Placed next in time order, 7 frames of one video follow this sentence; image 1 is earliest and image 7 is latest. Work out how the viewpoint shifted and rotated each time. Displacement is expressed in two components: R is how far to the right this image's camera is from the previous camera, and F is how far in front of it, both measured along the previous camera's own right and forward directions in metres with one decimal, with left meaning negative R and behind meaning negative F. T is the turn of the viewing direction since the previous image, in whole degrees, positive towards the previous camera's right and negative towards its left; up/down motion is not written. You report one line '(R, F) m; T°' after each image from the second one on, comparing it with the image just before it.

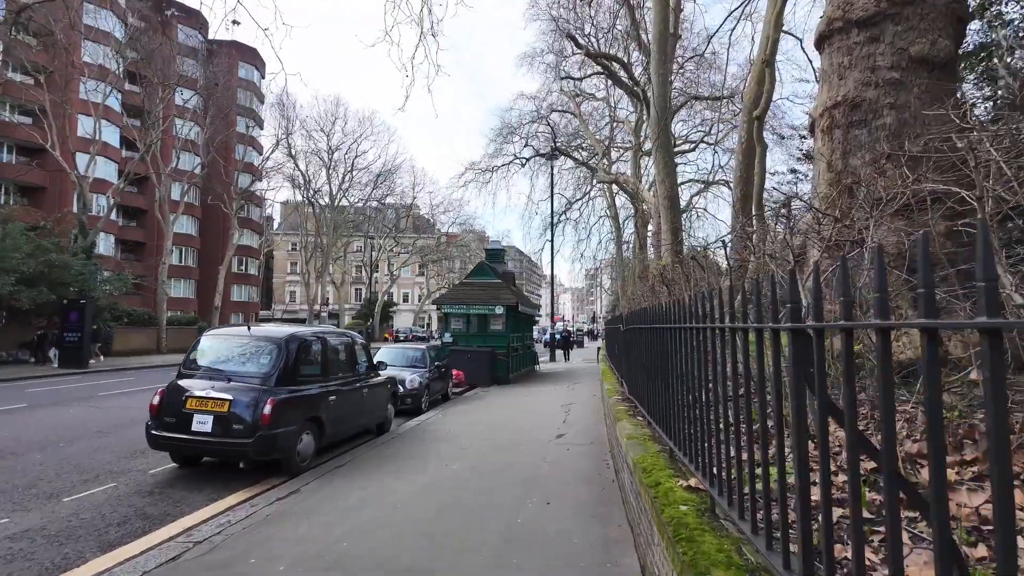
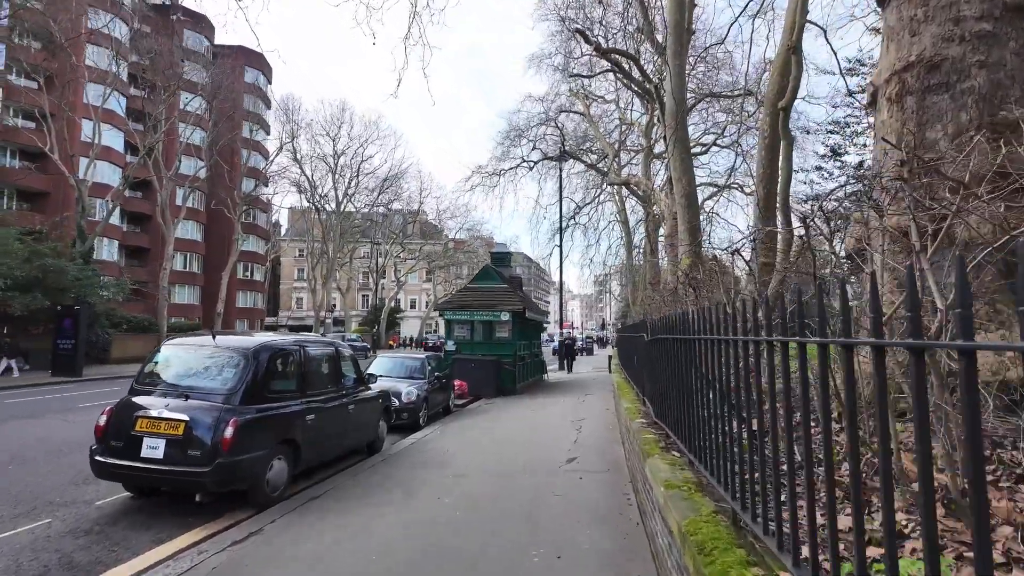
(0.0, +0.9) m; -1°
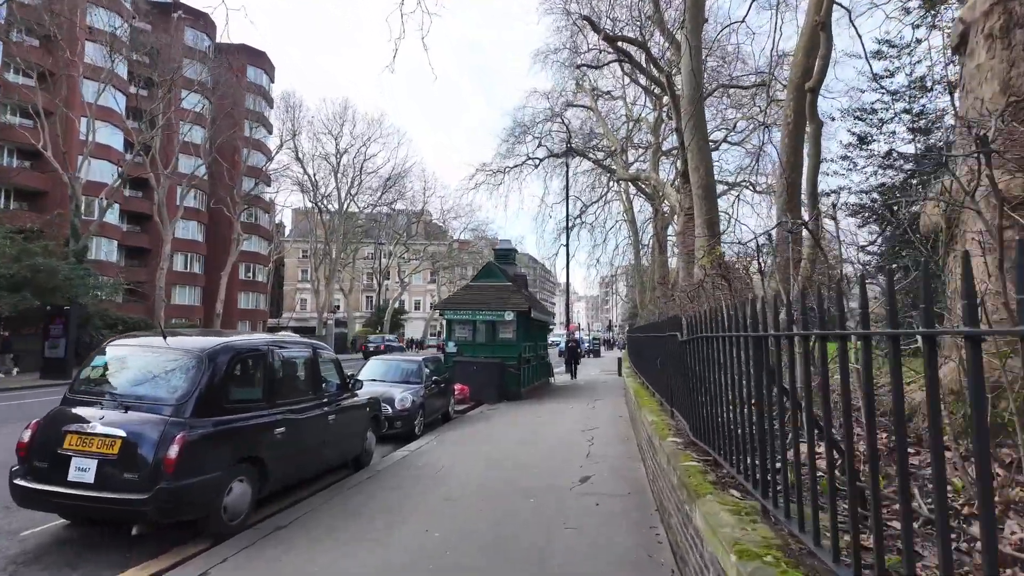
(0.0, +0.9) m; -1°
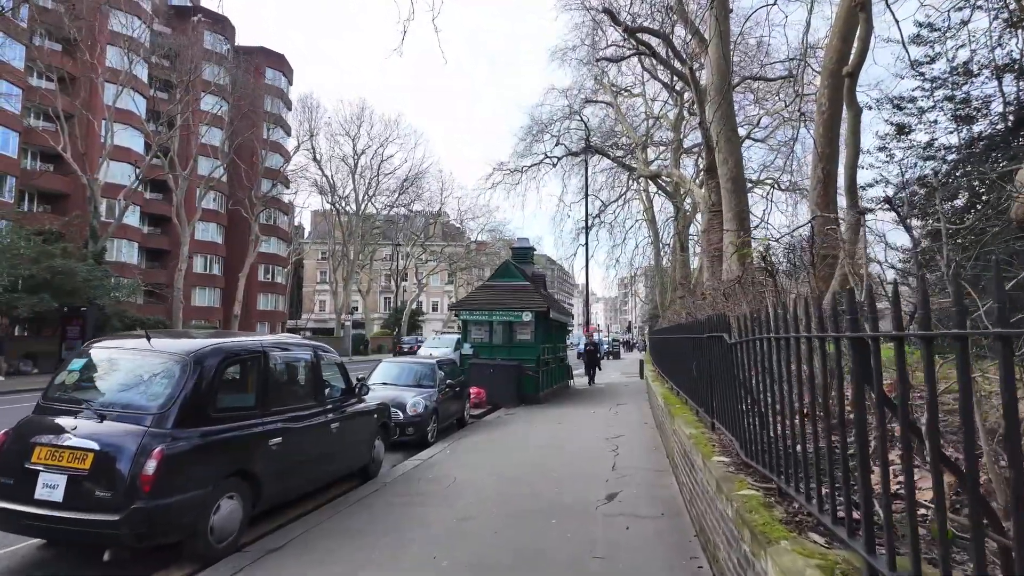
(0.0, +0.6) m; -2°
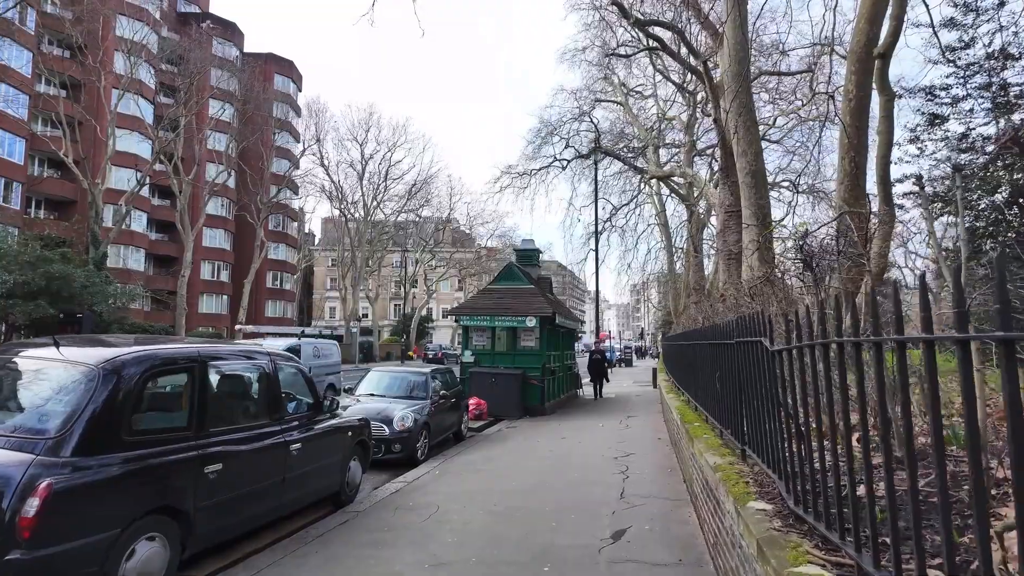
(+0.2, +0.9) m; -1°
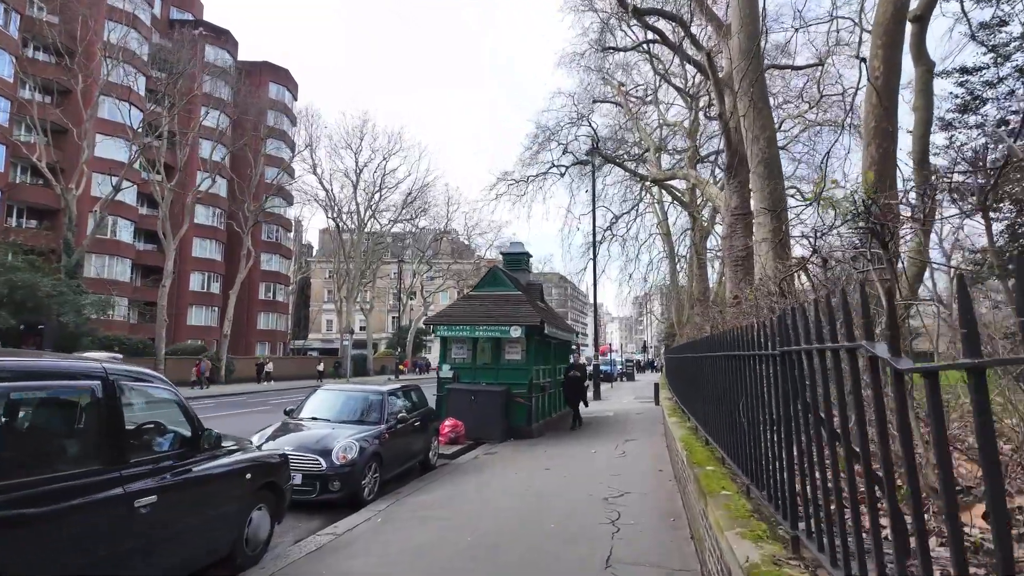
(+0.4, +1.5) m; 0°
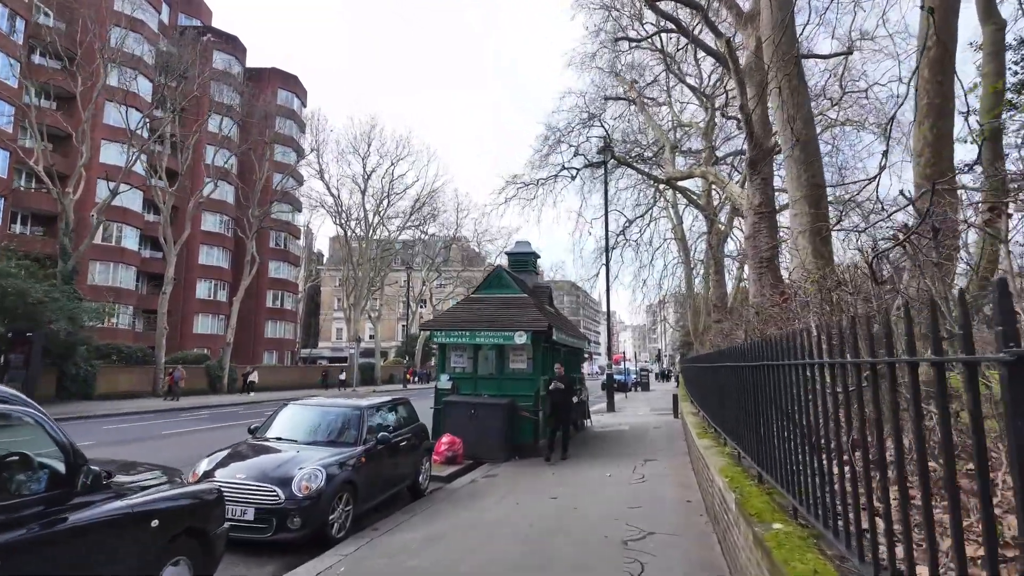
(+0.1, +1.1) m; -1°
